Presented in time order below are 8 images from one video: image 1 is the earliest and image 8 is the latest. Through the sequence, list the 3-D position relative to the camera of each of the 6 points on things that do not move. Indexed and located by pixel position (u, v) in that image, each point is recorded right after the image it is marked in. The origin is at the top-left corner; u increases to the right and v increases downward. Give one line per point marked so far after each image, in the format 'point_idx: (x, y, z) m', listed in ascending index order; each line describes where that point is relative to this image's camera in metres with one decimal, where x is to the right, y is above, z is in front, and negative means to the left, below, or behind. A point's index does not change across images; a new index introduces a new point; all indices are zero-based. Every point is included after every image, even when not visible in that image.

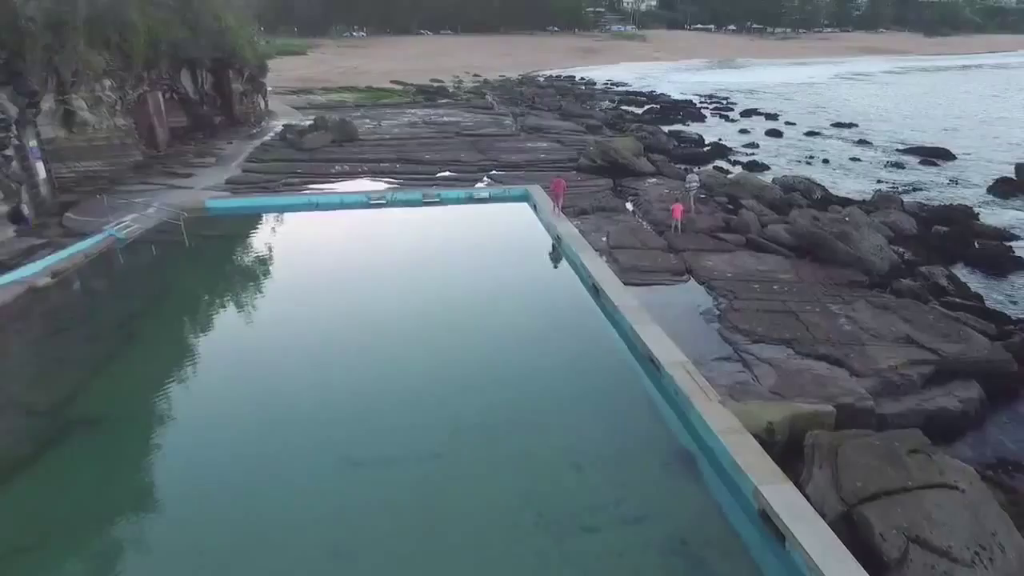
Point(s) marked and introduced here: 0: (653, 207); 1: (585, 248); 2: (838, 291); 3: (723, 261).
0: (+4.5, +2.6, +19.8) m
1: (+1.8, +1.0, +15.2) m
2: (+7.4, -0.1, +13.8) m
3: (+5.2, +0.7, +15.1) m
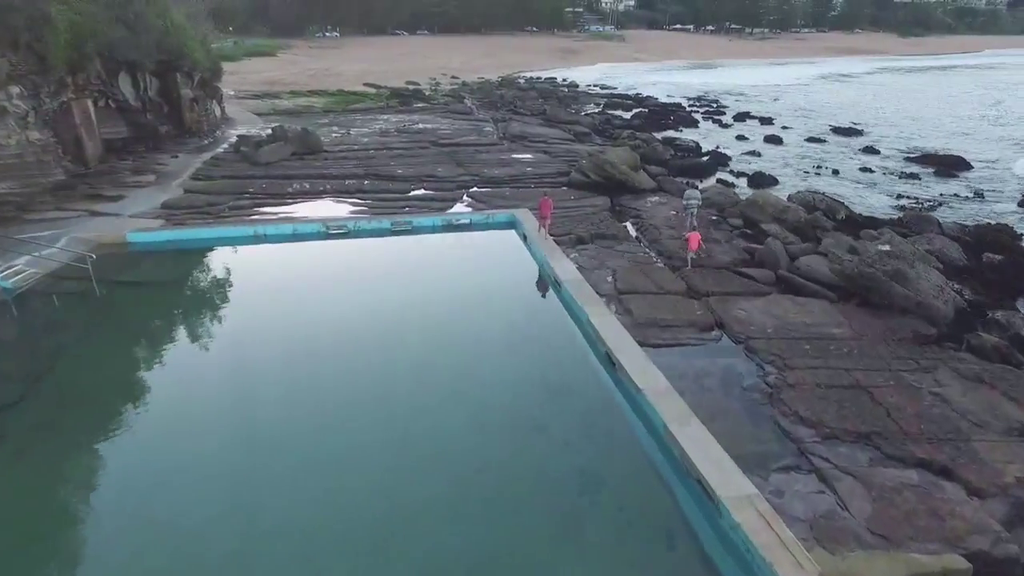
0: (+4.1, +1.5, +17.0) m
1: (+1.6, -0.2, +12.4) m
2: (+7.2, -1.1, +11.1) m
3: (+5.0, -0.4, +12.4) m
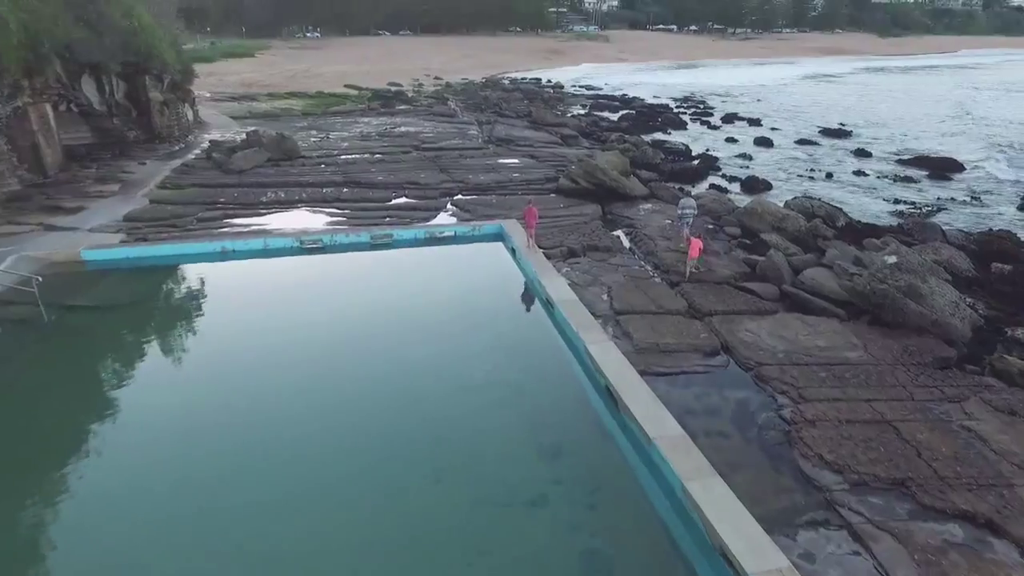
0: (+3.8, +1.1, +16.1) m
1: (+1.4, -0.6, +11.4) m
2: (+7.0, -1.5, +10.3) m
3: (+4.8, -0.8, +11.5) m
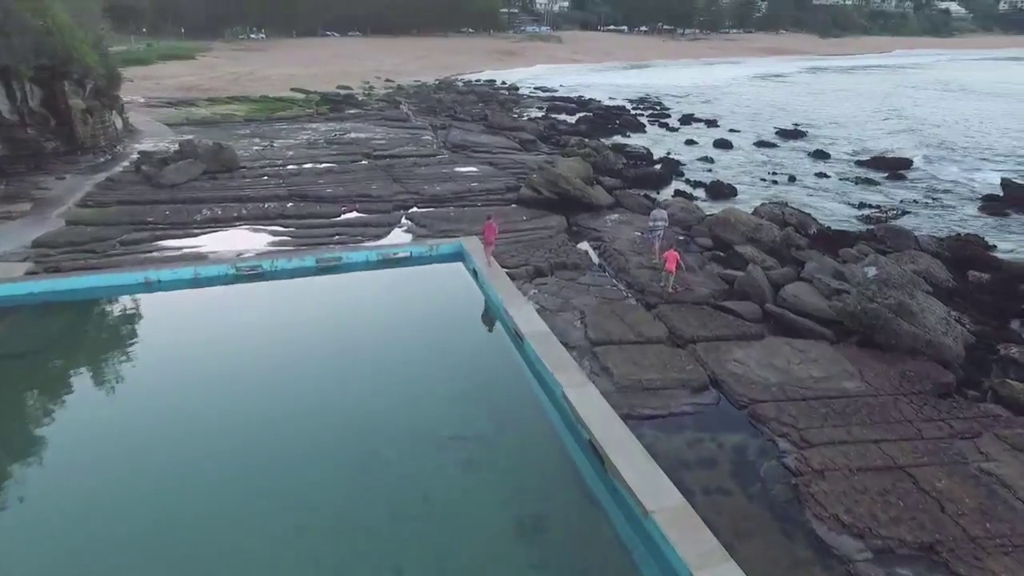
0: (+2.8, +0.6, +15.1) m
1: (+0.8, -1.1, +10.2) m
2: (+6.5, -1.8, +9.5) m
3: (+4.2, -1.2, +10.5) m
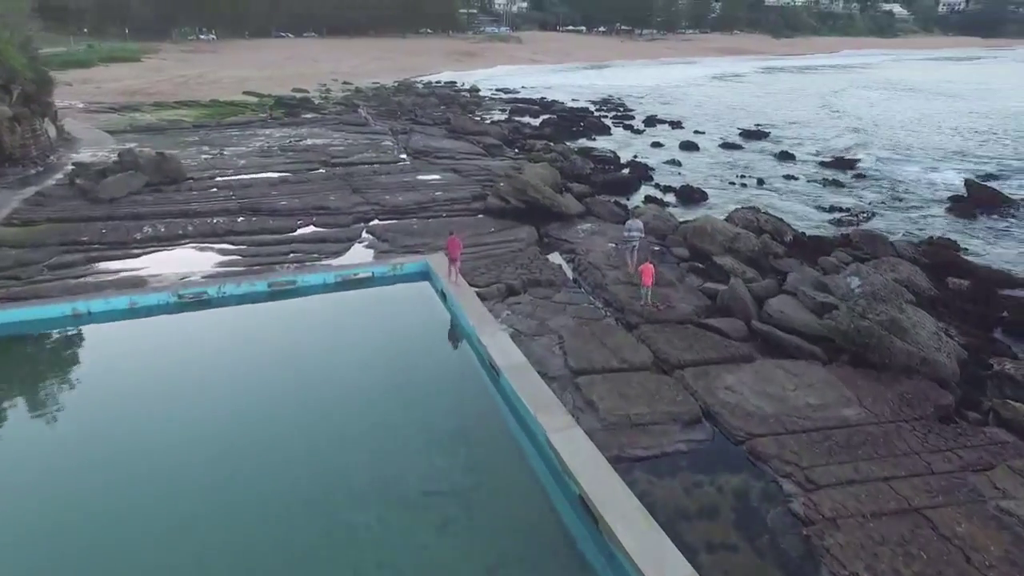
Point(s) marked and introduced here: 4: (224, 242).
0: (+2.1, +0.3, +14.3) m
1: (+0.4, -1.5, +9.3) m
2: (+6.2, -2.1, +8.9) m
3: (+3.8, -1.6, +9.8) m
4: (-8.0, +1.3, +17.1) m
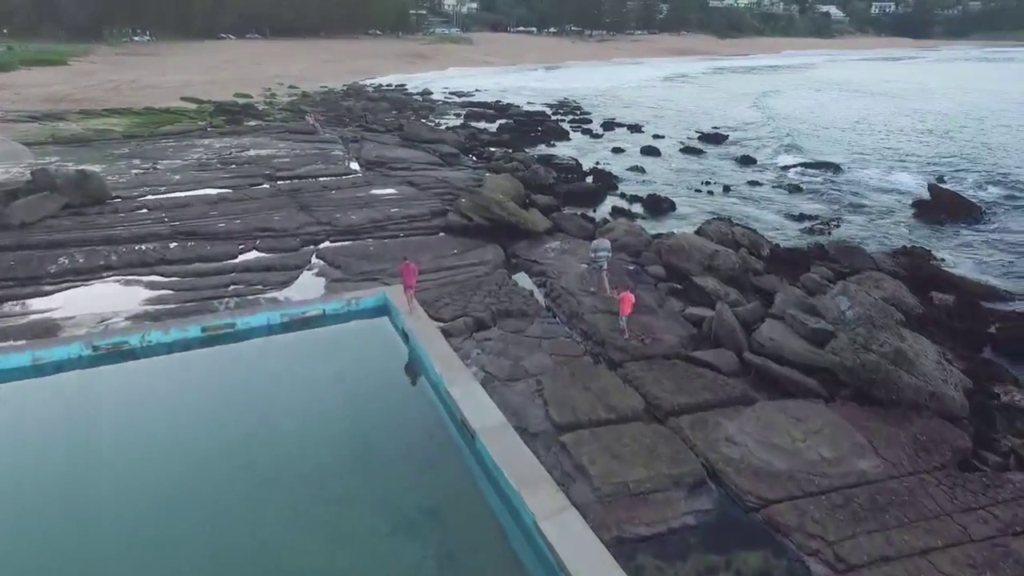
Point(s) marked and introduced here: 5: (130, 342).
0: (+1.5, -0.4, +13.1) m
1: (+0.1, -2.2, +8.1) m
2: (+5.9, -2.6, +8.0) m
3: (+3.5, -2.1, +8.8) m
4: (-8.9, +0.4, +15.2) m
5: (-7.0, -0.9, +11.3) m
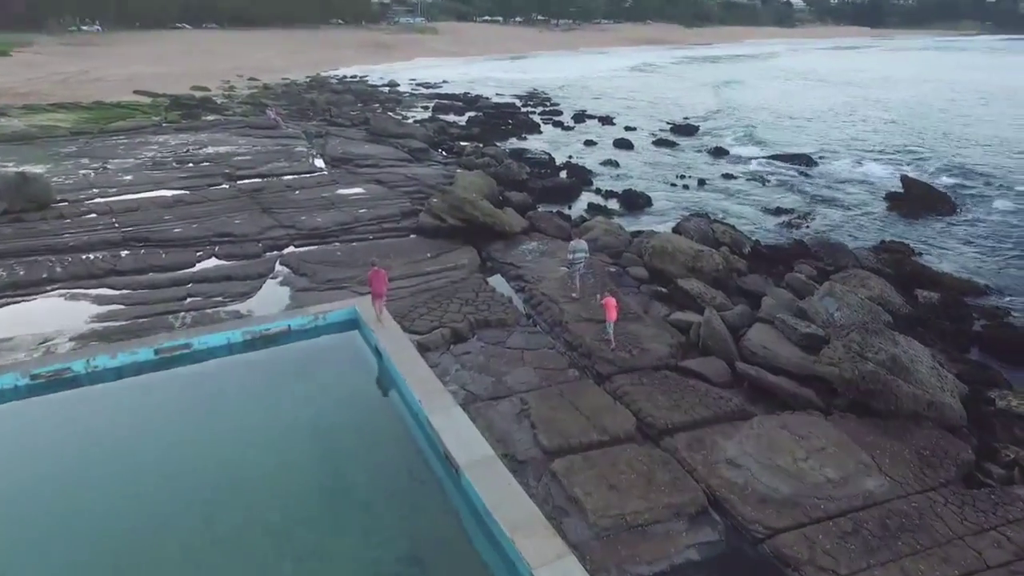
0: (+1.0, -0.5, +12.5) m
1: (0.0, -2.4, +7.4) m
2: (+5.8, -2.7, +7.7) m
3: (+3.3, -2.3, +8.3) m
4: (-9.4, +0.1, +14.1) m
5: (-7.3, -1.3, +10.3) m
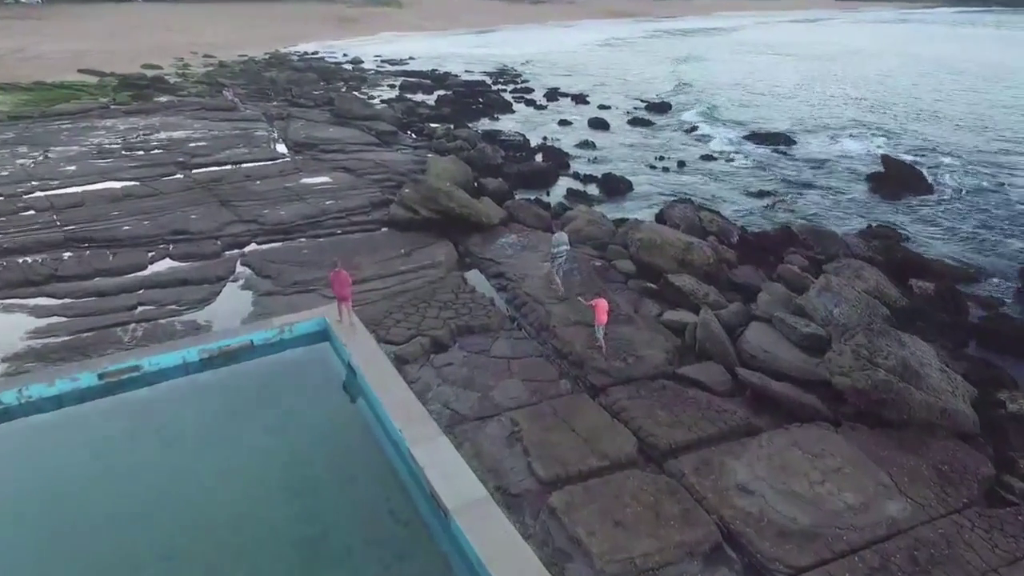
0: (+0.7, -0.5, +11.7) m
1: (0.0, -2.7, +6.6) m
2: (+5.7, -2.8, +7.2) m
3: (+3.2, -2.4, +7.7) m
4: (-9.8, -0.1, +12.8) m
5: (-7.5, -1.6, +9.2) m
